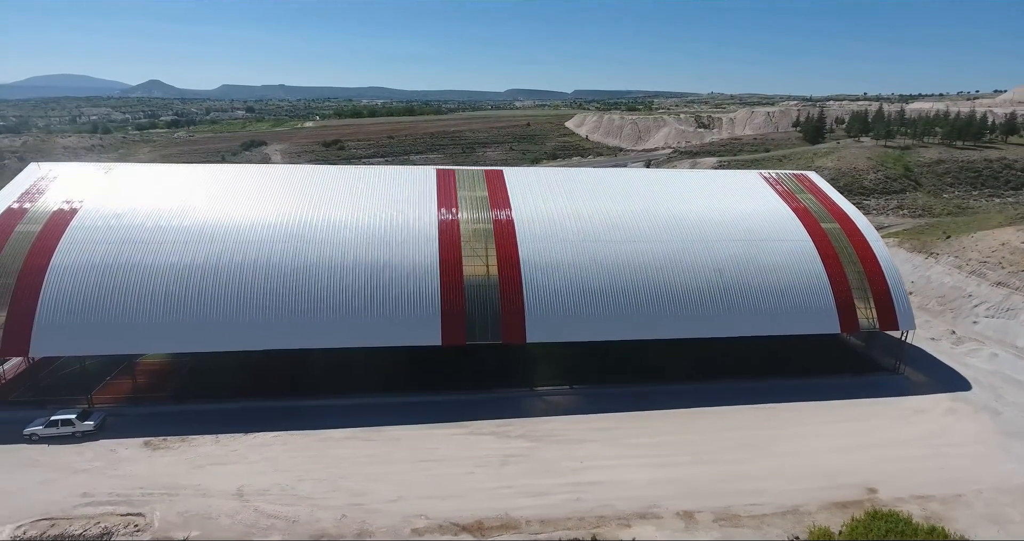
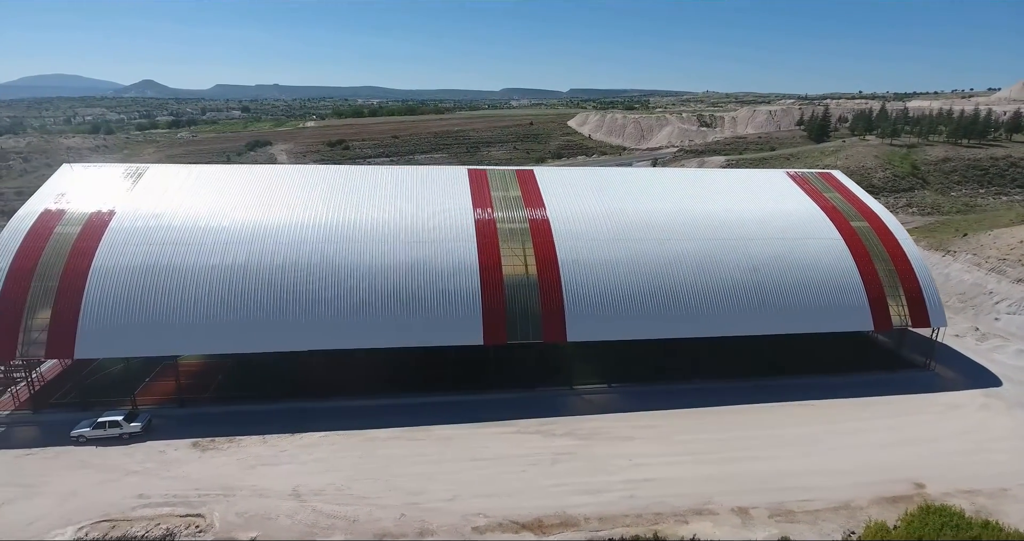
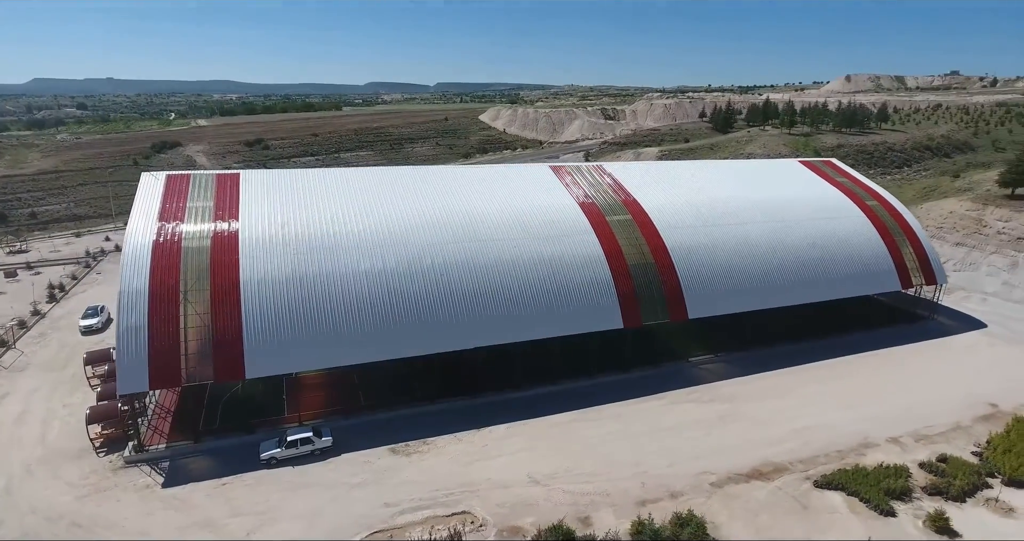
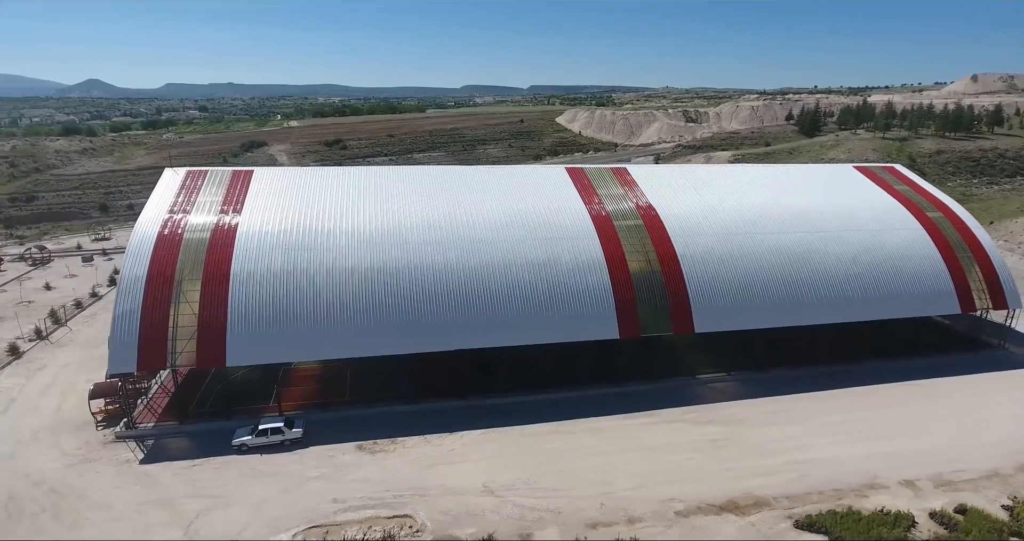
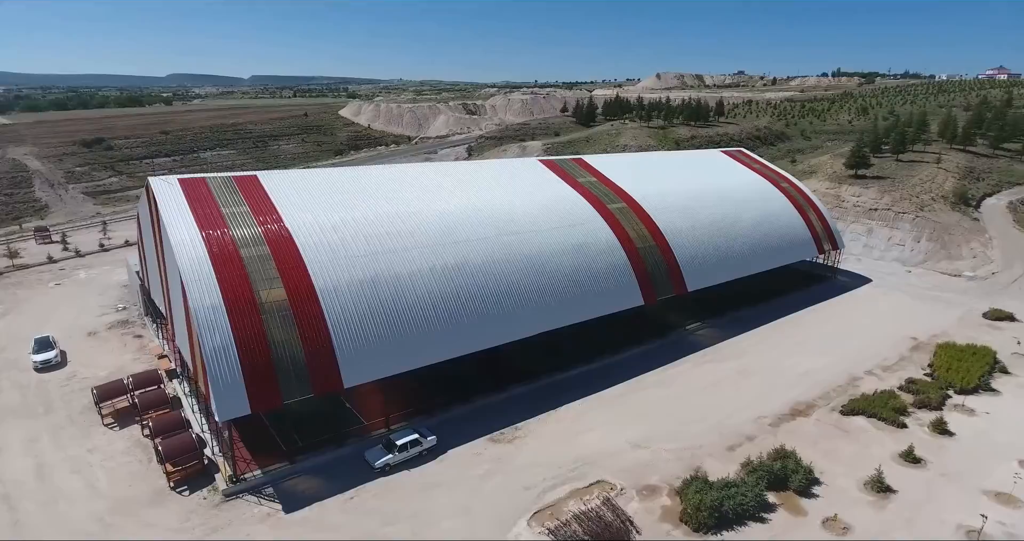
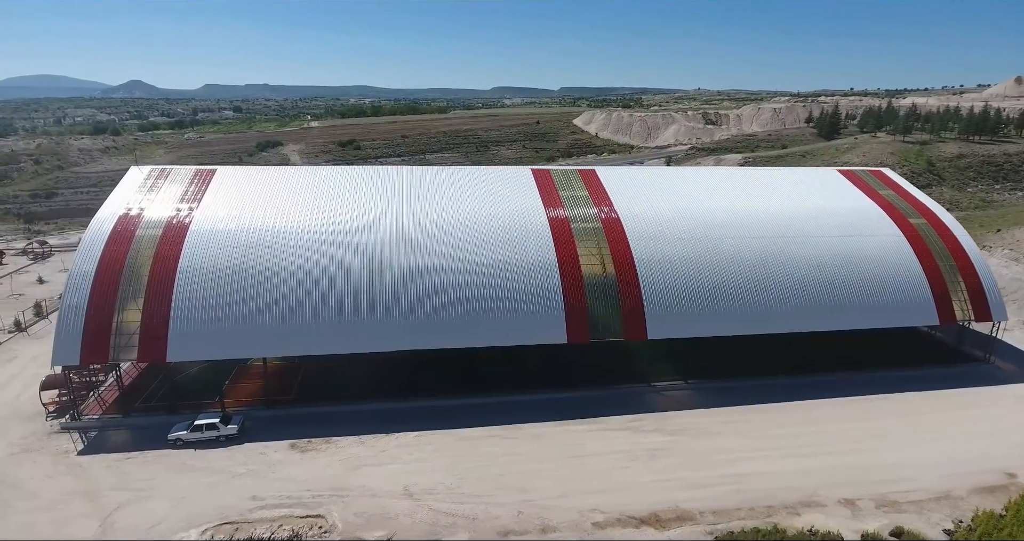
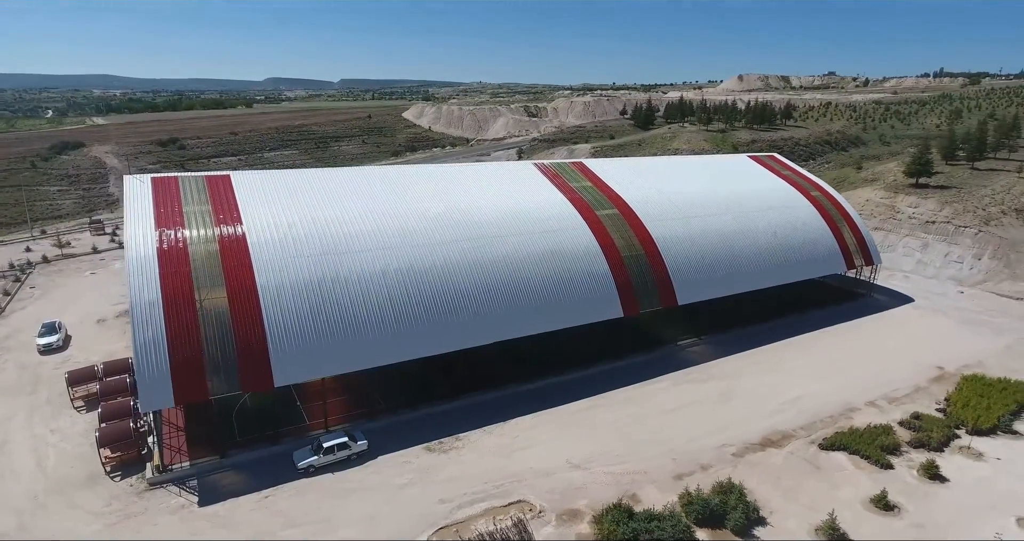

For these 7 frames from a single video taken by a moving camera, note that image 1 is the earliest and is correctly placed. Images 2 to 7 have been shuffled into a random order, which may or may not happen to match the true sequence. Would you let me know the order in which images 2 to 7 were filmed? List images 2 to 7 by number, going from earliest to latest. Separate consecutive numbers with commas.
2, 6, 4, 3, 7, 5
